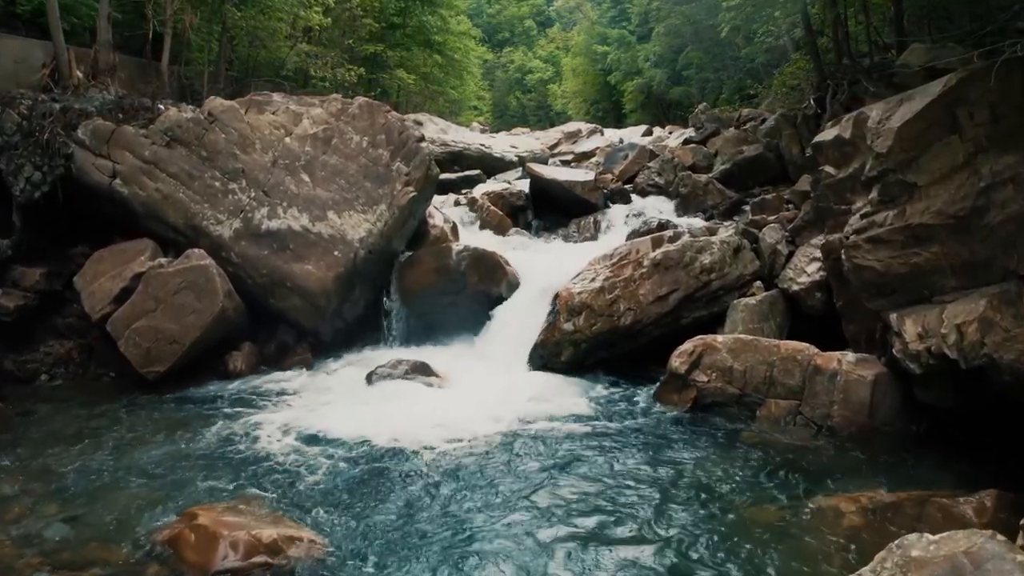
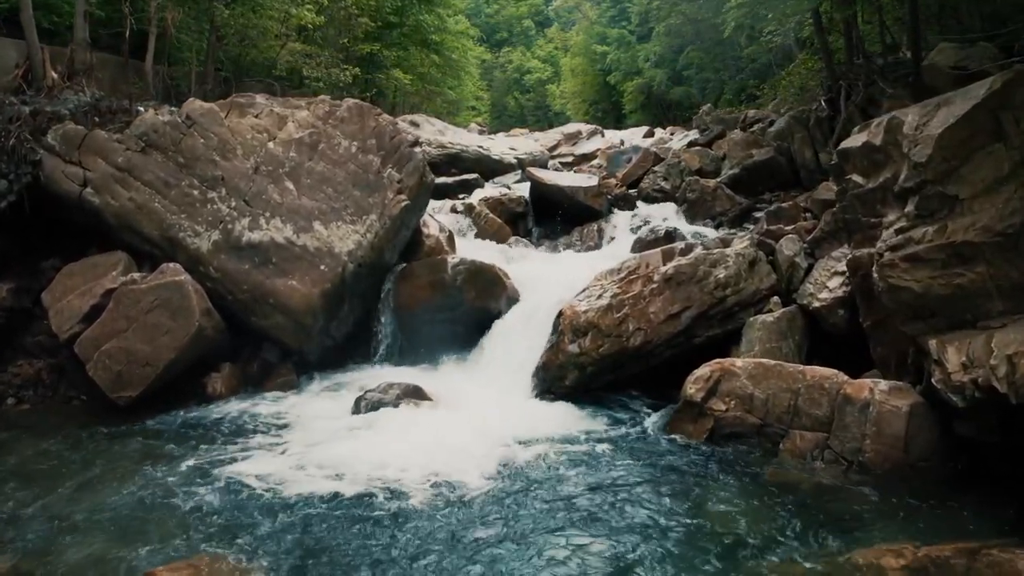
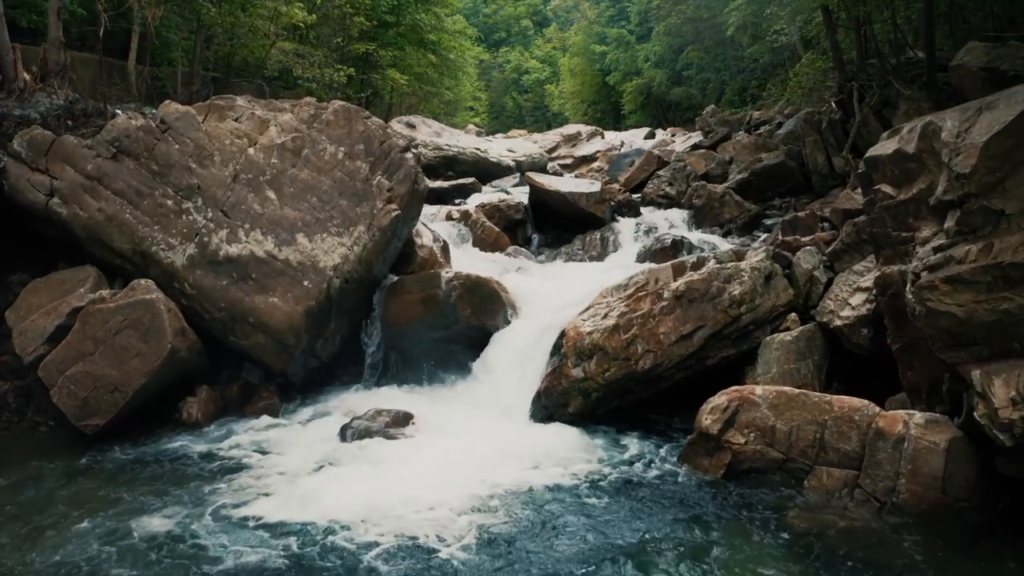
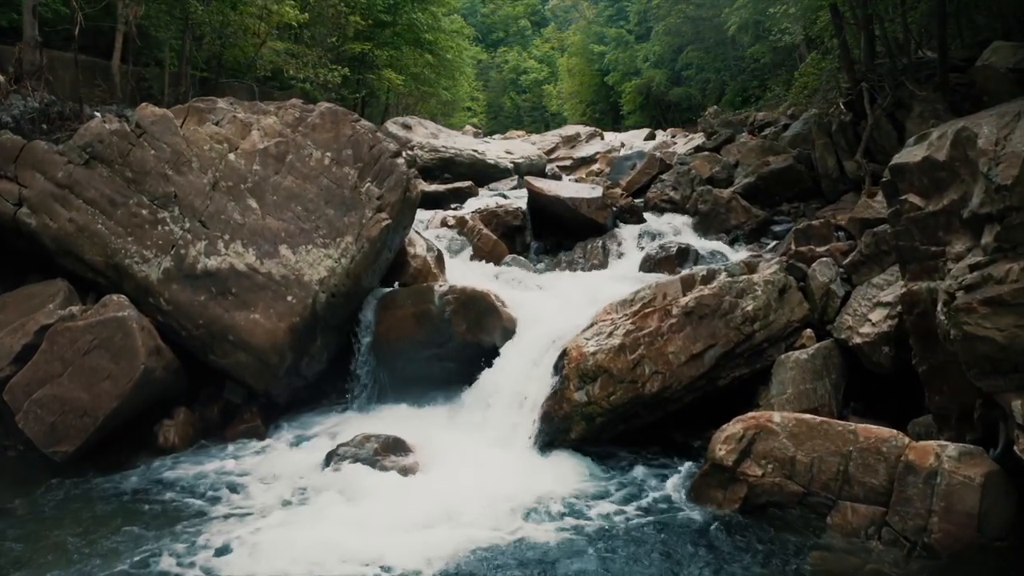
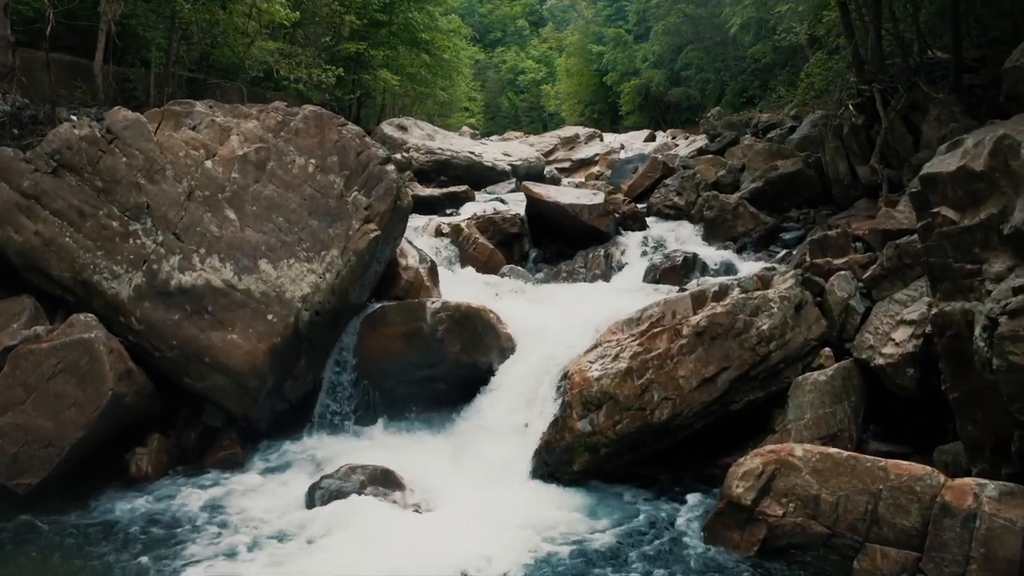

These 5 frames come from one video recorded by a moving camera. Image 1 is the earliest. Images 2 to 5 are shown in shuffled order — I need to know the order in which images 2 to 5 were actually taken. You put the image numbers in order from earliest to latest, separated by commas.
2, 3, 4, 5
